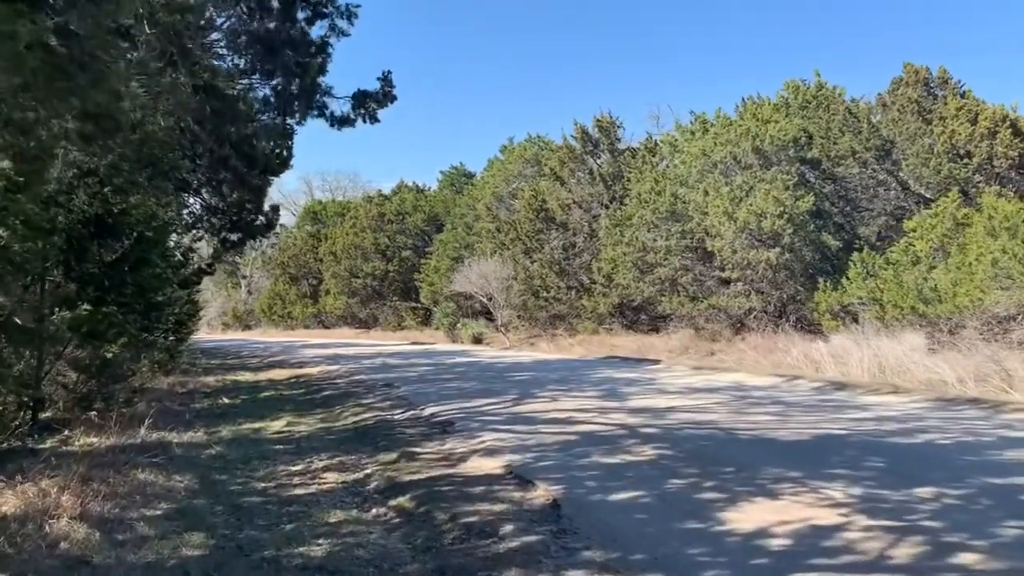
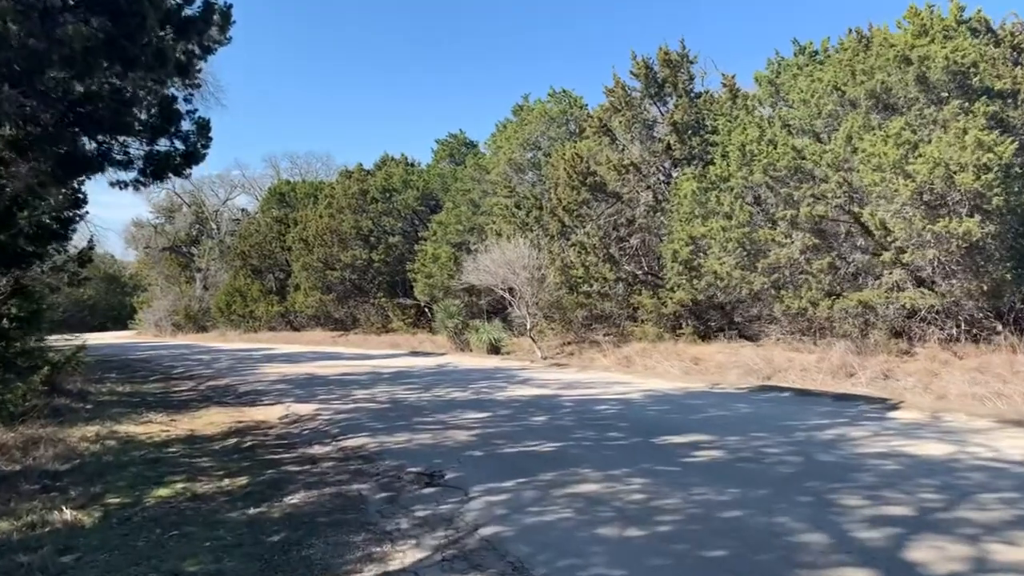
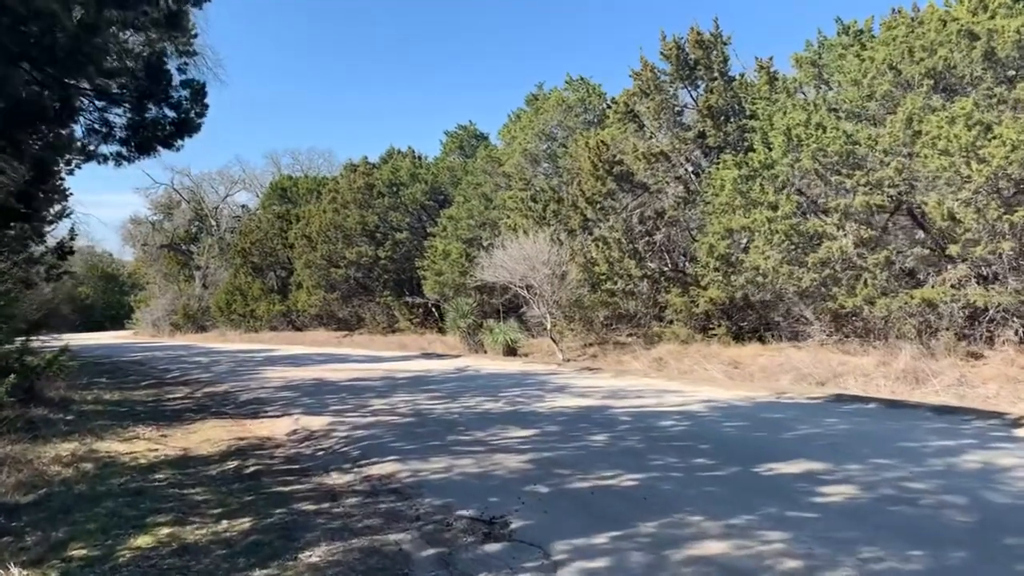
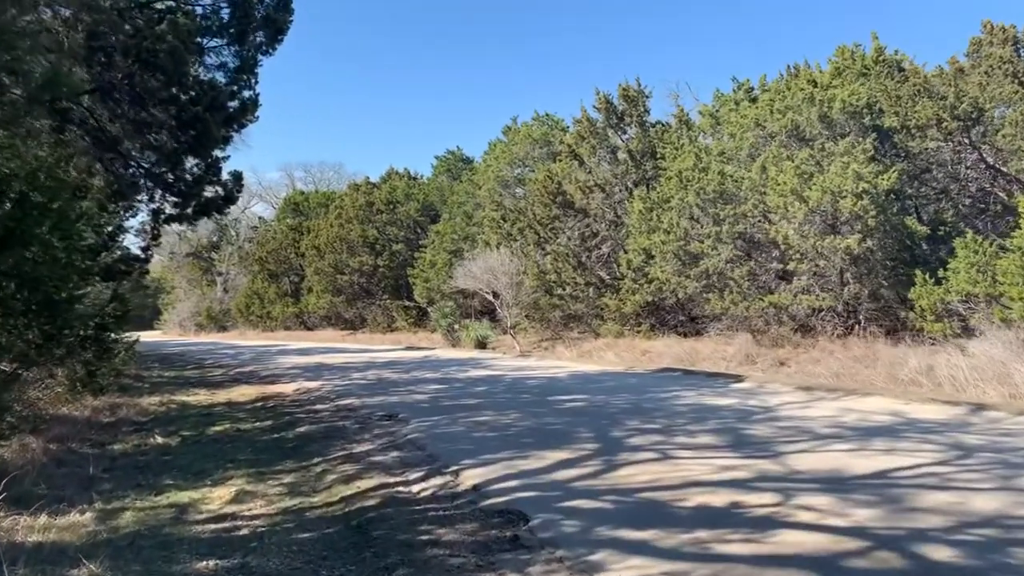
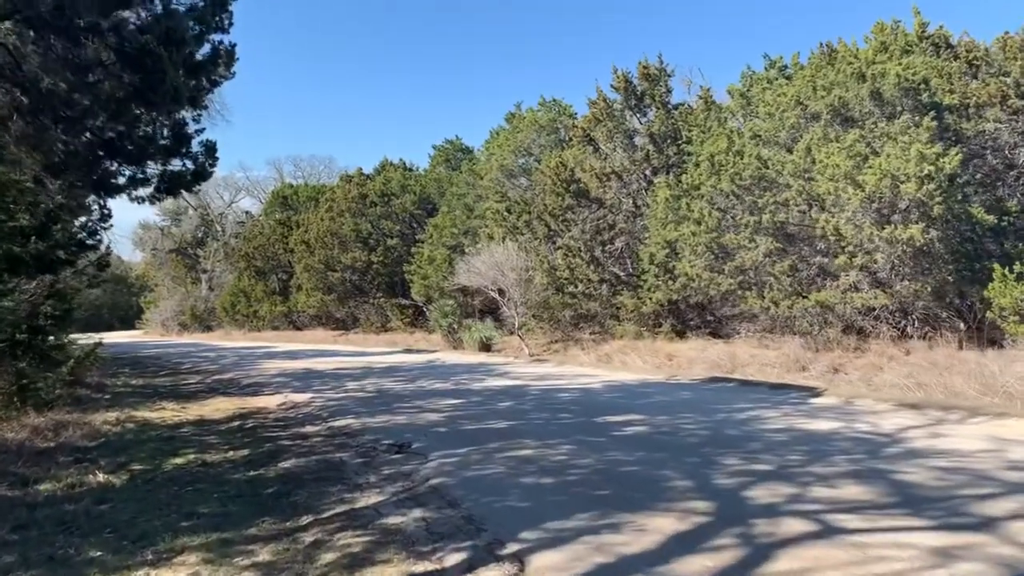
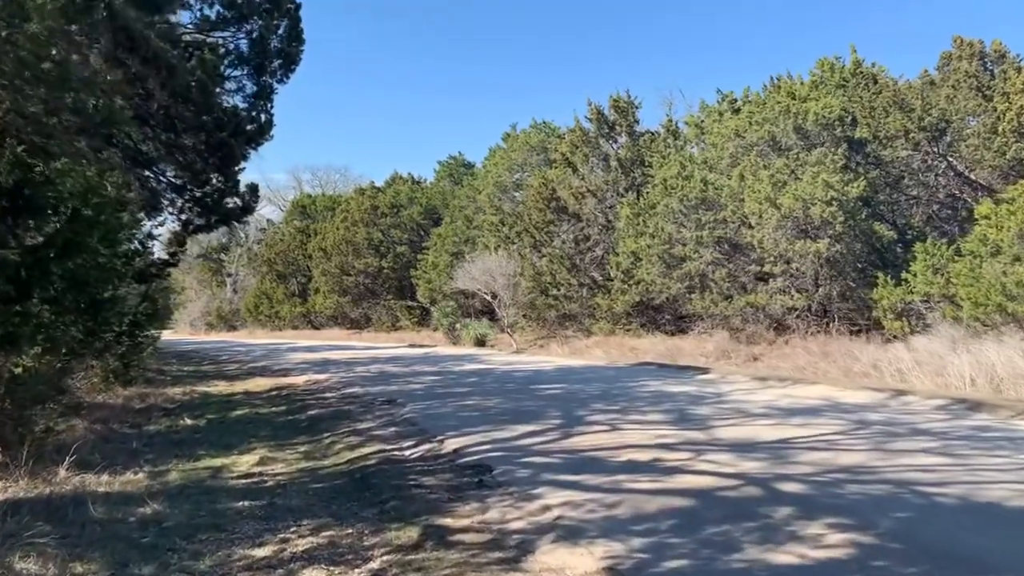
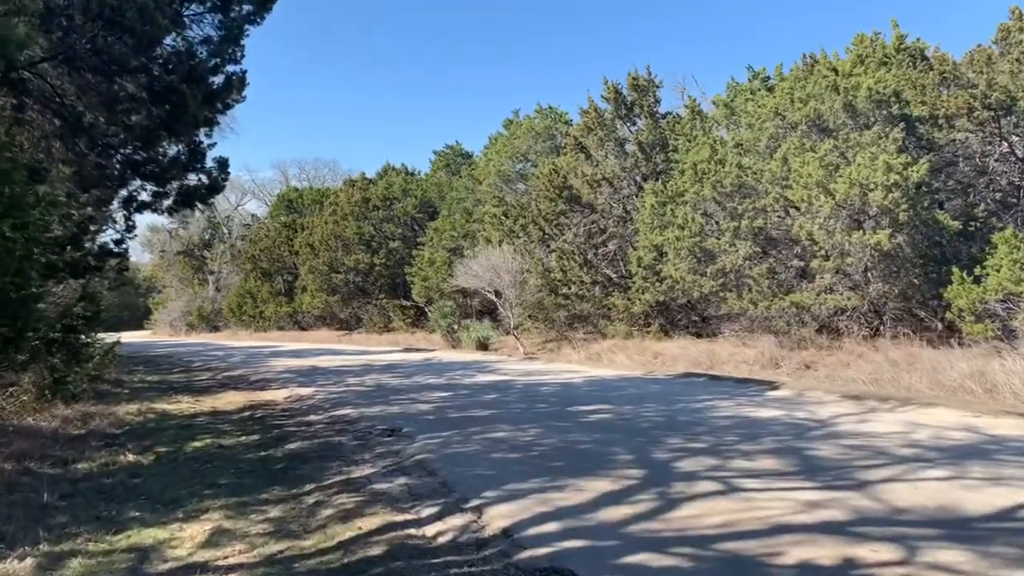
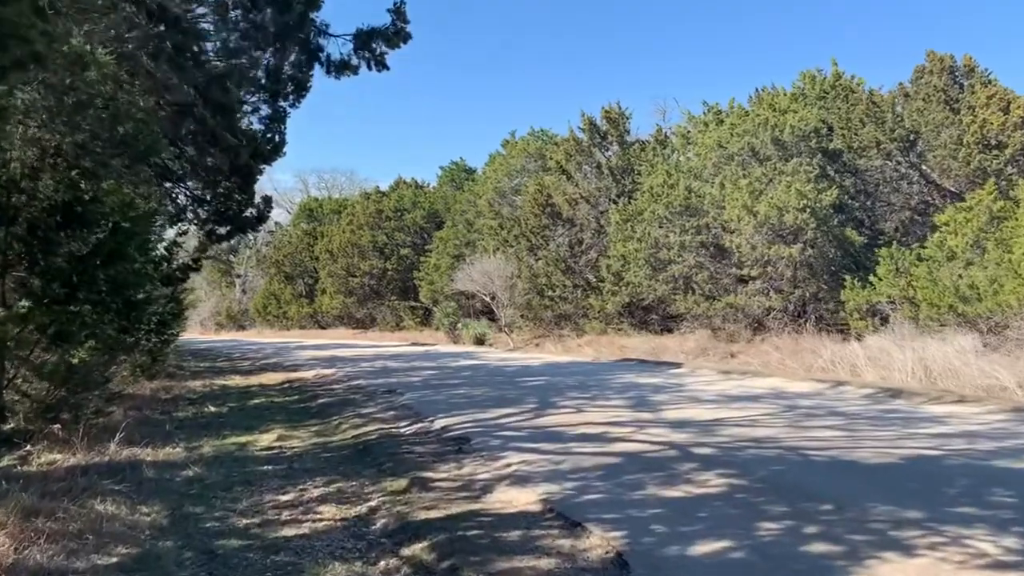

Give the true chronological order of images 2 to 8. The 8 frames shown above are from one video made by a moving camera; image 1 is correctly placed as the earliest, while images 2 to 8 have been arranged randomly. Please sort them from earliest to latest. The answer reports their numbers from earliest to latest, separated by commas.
8, 6, 4, 7, 5, 2, 3
